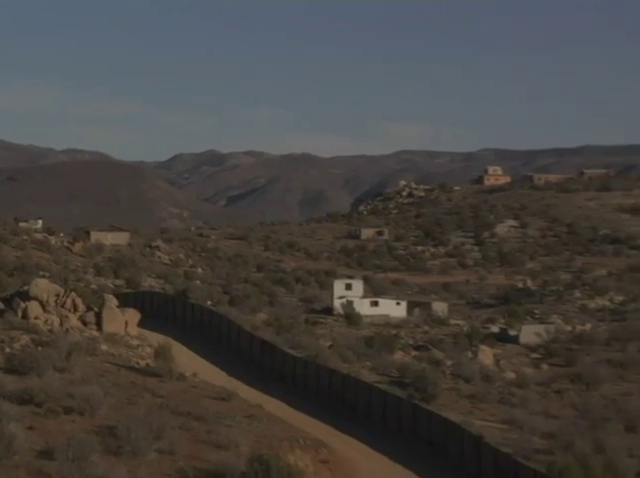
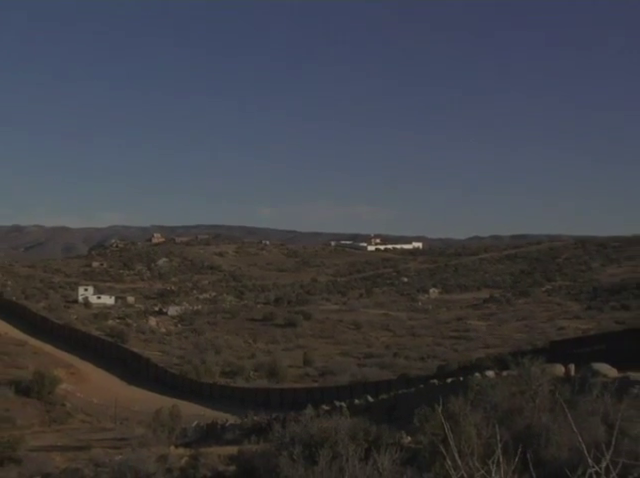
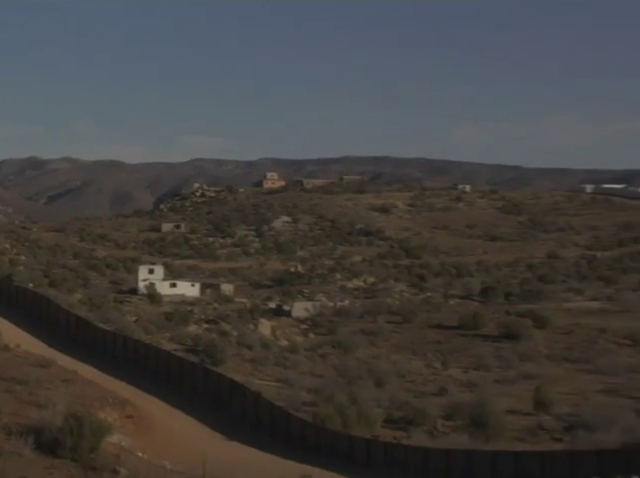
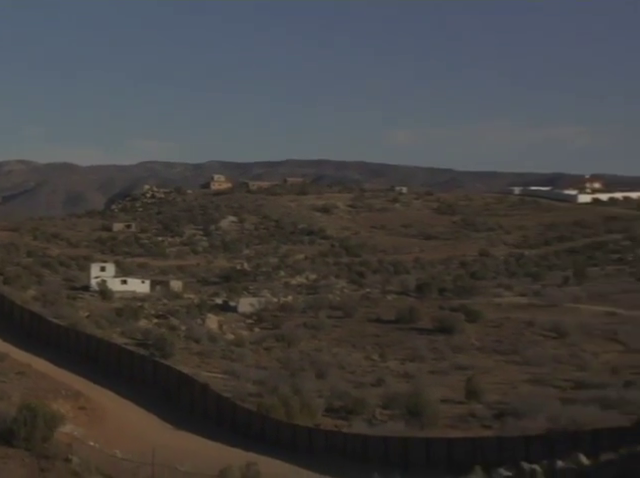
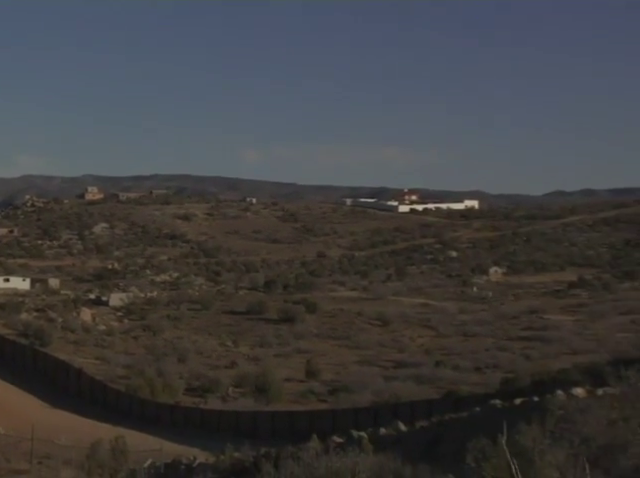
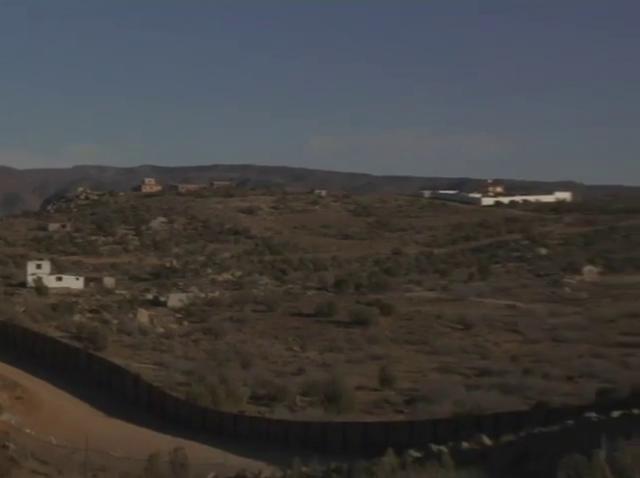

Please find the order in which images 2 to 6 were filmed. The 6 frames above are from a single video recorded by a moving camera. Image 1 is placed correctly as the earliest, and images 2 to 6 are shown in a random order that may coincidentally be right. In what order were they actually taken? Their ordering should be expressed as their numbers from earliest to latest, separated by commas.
3, 4, 6, 5, 2
